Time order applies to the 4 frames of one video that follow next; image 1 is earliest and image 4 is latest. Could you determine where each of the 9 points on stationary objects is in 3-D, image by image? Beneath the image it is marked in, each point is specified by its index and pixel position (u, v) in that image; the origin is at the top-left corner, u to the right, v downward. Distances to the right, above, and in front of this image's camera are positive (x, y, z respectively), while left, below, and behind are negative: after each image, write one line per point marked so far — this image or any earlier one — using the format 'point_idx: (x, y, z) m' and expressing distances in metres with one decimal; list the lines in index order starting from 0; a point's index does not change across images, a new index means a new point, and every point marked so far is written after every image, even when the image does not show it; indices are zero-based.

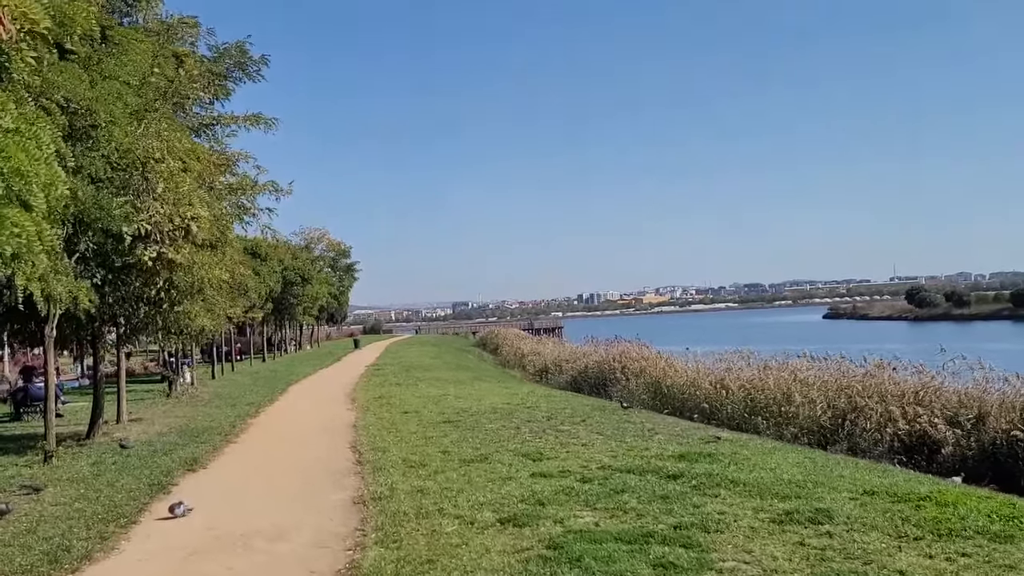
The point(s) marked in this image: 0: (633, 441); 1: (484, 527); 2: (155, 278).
0: (+1.8, -2.2, +12.5) m
1: (-0.2, -2.1, +7.5) m
2: (-5.7, +0.1, +13.8) m
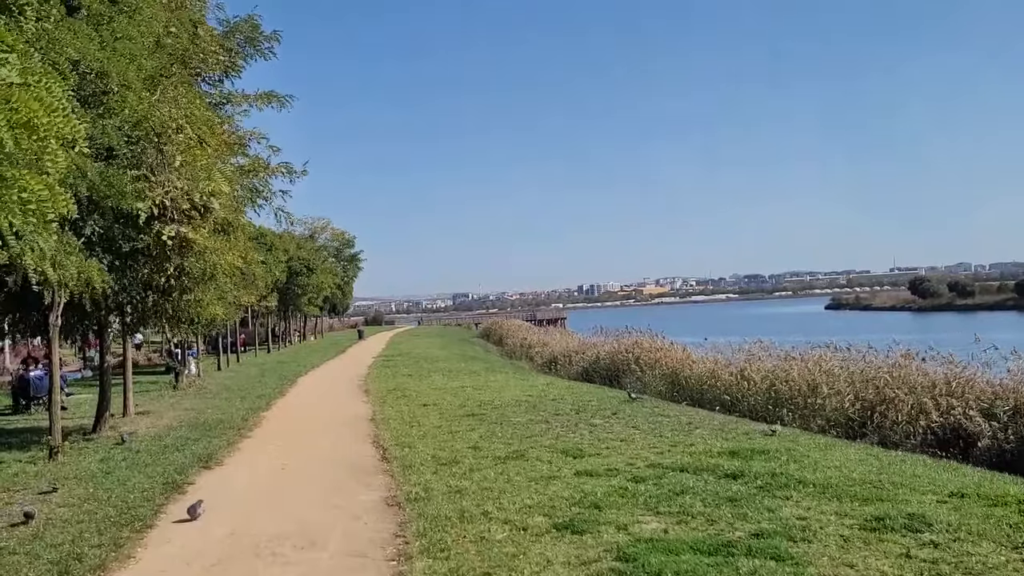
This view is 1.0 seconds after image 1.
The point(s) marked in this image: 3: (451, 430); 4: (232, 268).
0: (+2.2, -2.0, +11.8) m
1: (+0.2, -1.9, +6.8) m
2: (-5.3, +0.3, +13.1) m
3: (-0.9, -2.2, +13.3) m
4: (-5.1, +0.4, +15.7) m
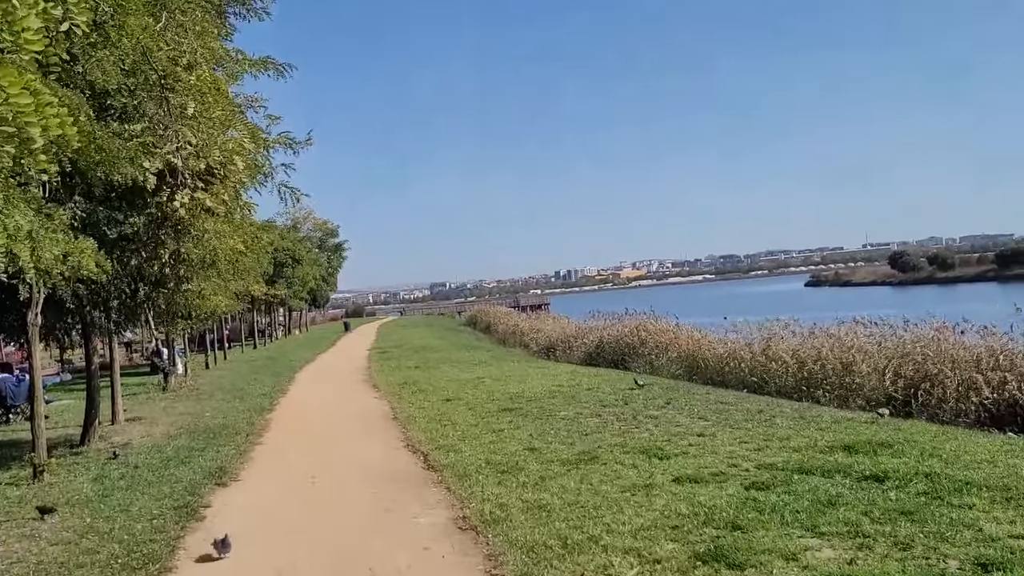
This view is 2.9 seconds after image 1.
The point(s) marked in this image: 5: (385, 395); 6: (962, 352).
0: (+2.9, -1.7, +10.3) m
1: (+1.1, -1.7, +5.3) m
2: (-4.7, +0.5, +11.4) m
3: (-0.3, -1.9, +11.8) m
4: (-4.6, +0.6, +14.0) m
5: (-2.7, -2.2, +18.1) m
6: (+8.7, -1.3, +16.5) m
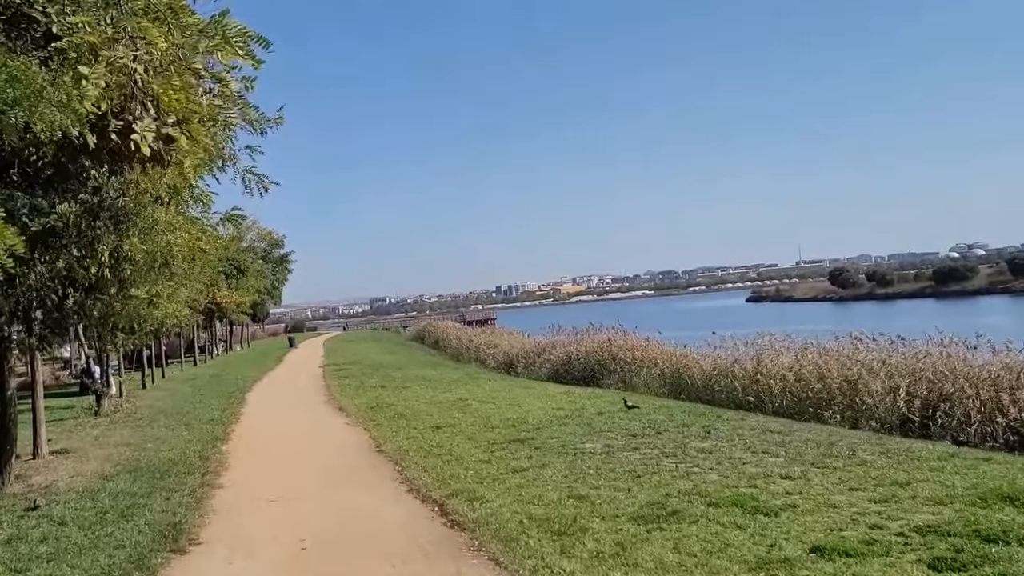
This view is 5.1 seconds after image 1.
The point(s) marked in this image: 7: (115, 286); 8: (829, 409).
0: (+3.3, -1.7, +8.4) m
1: (+1.8, -1.7, +3.3) m
2: (-4.4, +0.4, +9.0) m
3: (0.0, -2.0, +9.7) m
4: (-4.4, +0.5, +11.6) m
5: (-2.8, -2.4, +15.8) m
6: (+8.6, -1.5, +15.0) m
7: (-4.8, 0.0, +10.4) m
8: (+6.6, -2.4, +17.1) m
